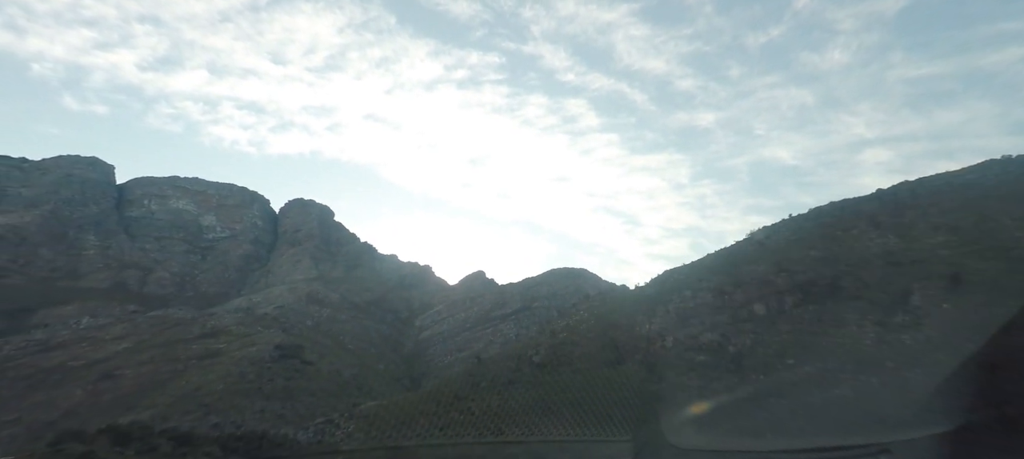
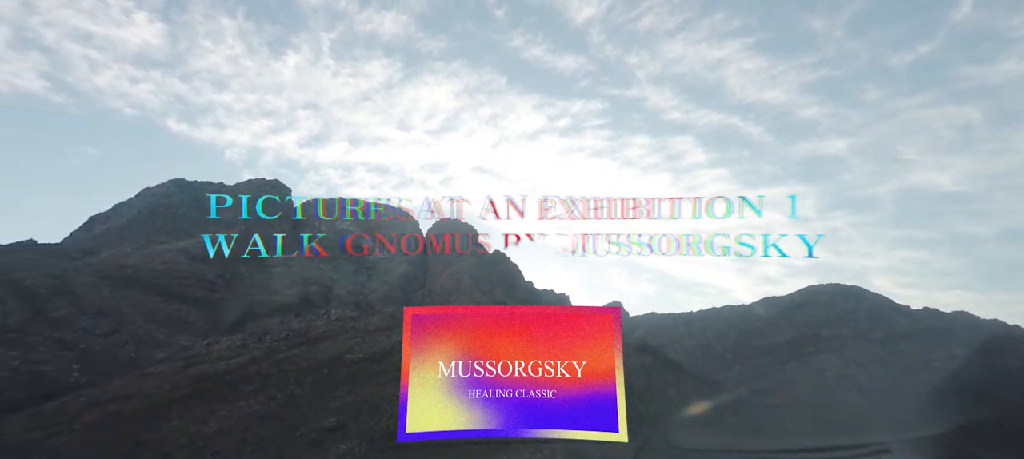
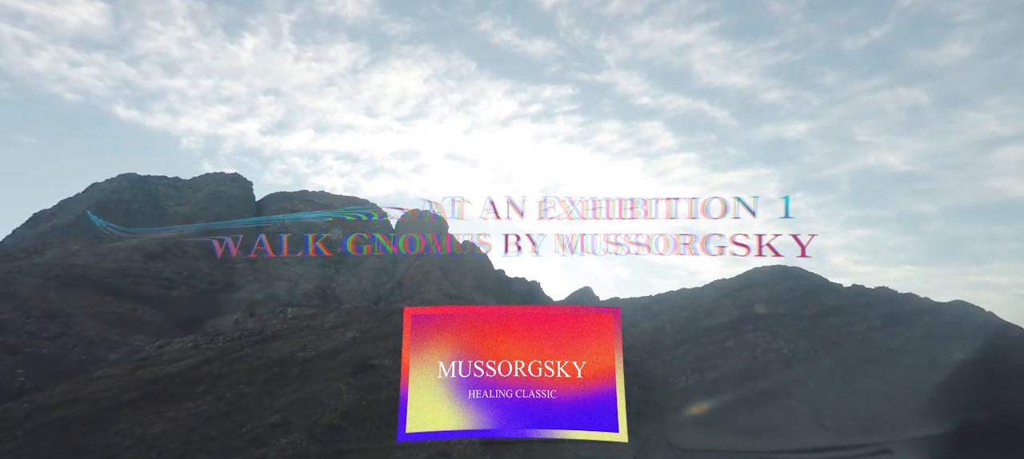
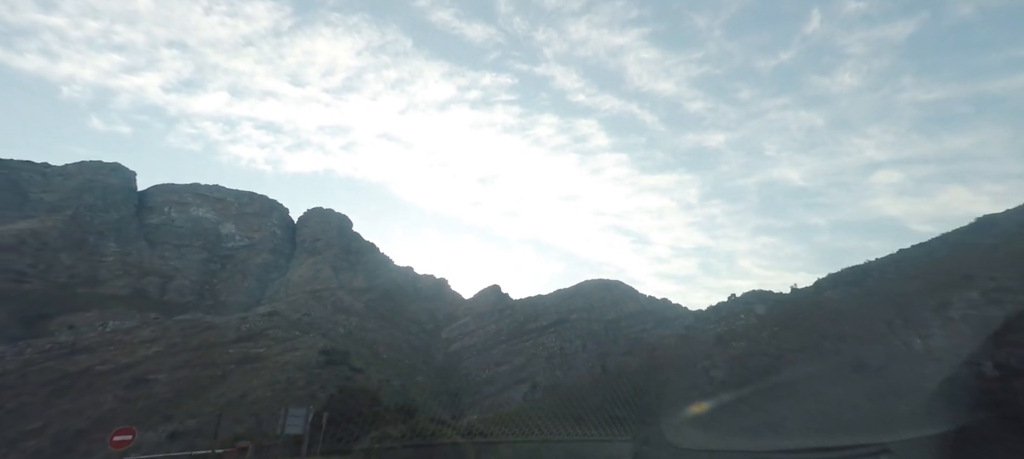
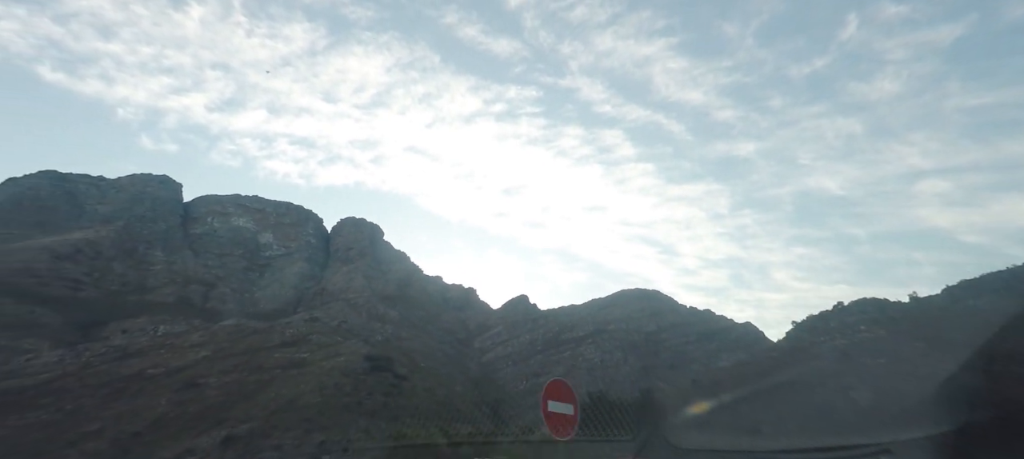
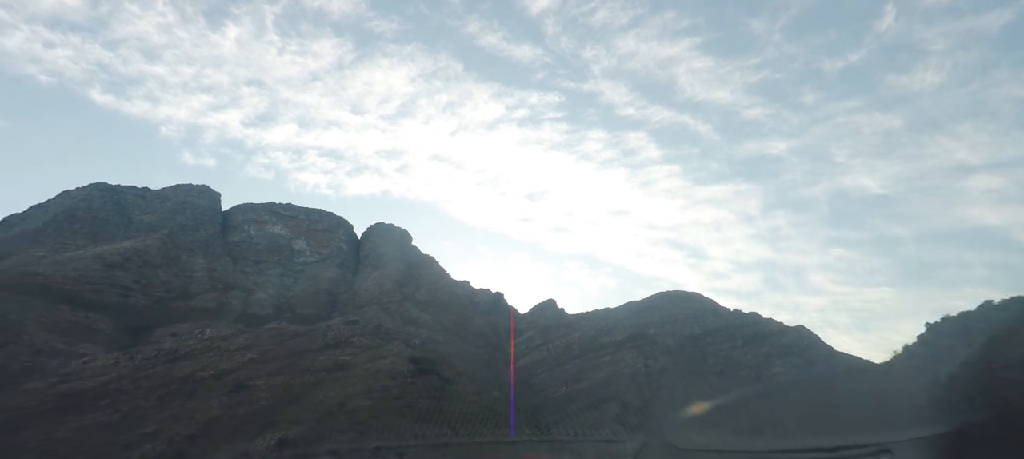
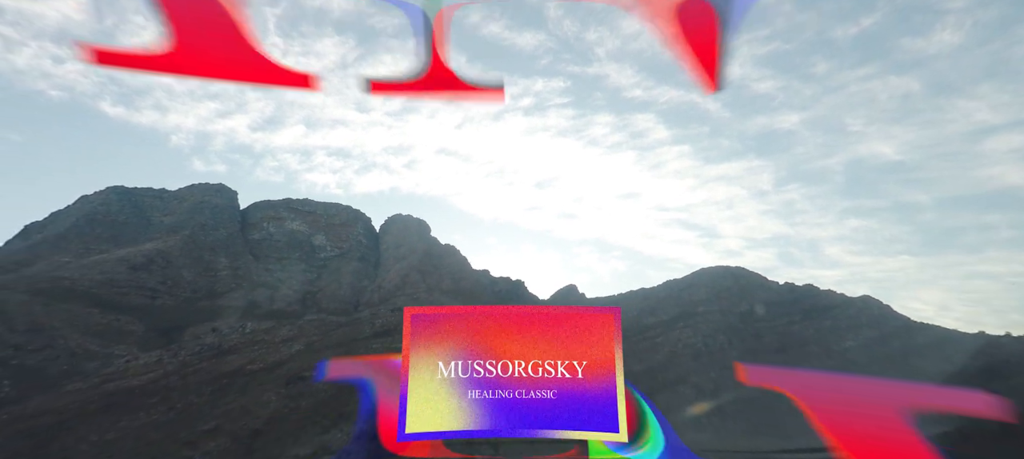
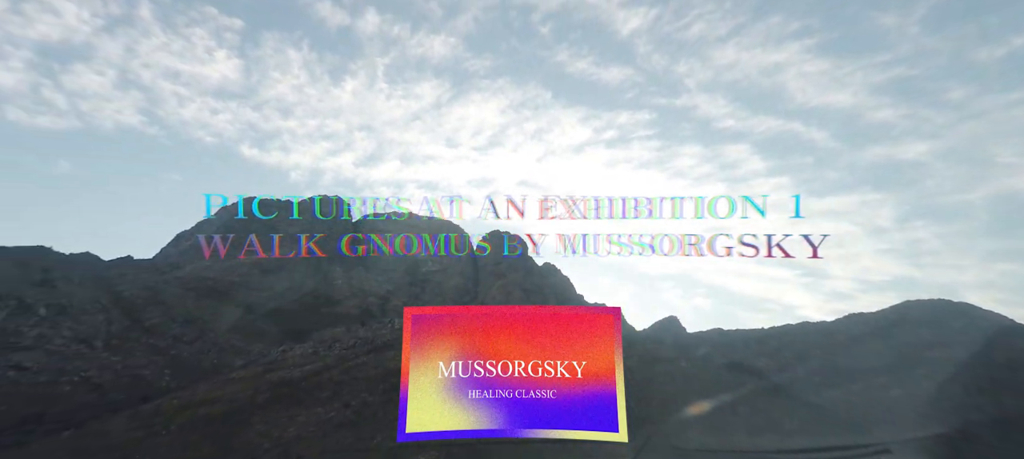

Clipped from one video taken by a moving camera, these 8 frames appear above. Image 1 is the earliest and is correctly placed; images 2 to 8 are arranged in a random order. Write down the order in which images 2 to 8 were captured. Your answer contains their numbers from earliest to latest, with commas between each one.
4, 5, 6, 7, 3, 2, 8
